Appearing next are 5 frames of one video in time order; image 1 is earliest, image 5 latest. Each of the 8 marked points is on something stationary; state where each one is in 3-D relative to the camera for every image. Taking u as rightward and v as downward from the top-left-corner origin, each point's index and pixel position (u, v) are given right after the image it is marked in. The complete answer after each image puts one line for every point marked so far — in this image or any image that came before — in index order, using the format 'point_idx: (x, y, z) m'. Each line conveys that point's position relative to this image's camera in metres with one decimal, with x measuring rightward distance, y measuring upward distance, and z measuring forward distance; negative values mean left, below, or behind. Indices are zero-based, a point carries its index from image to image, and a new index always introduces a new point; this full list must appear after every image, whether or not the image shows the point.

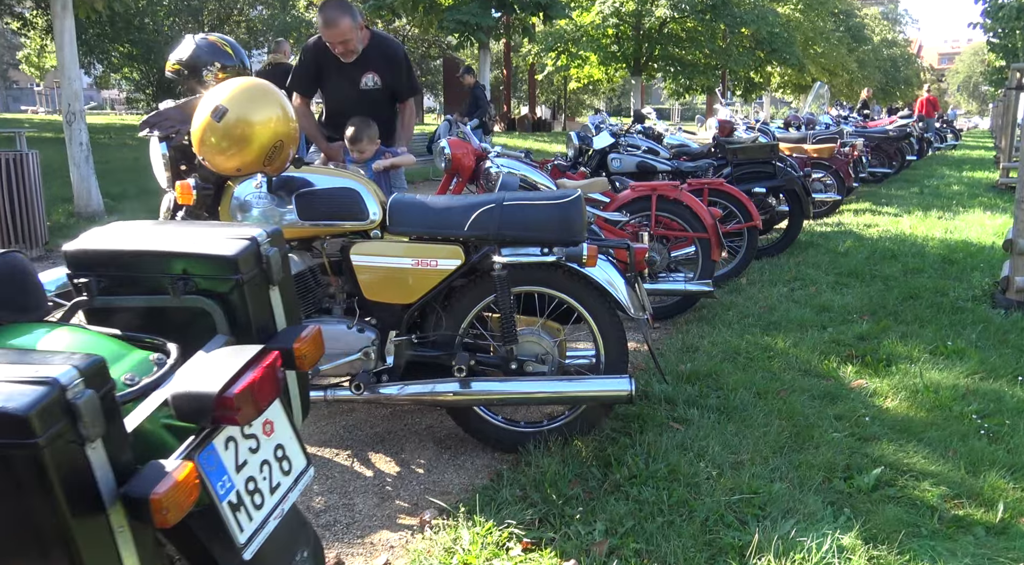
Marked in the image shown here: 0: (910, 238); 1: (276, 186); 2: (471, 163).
0: (+3.9, +0.4, +8.8) m
1: (-0.9, +0.3, +3.2) m
2: (-0.3, +0.8, +5.7) m
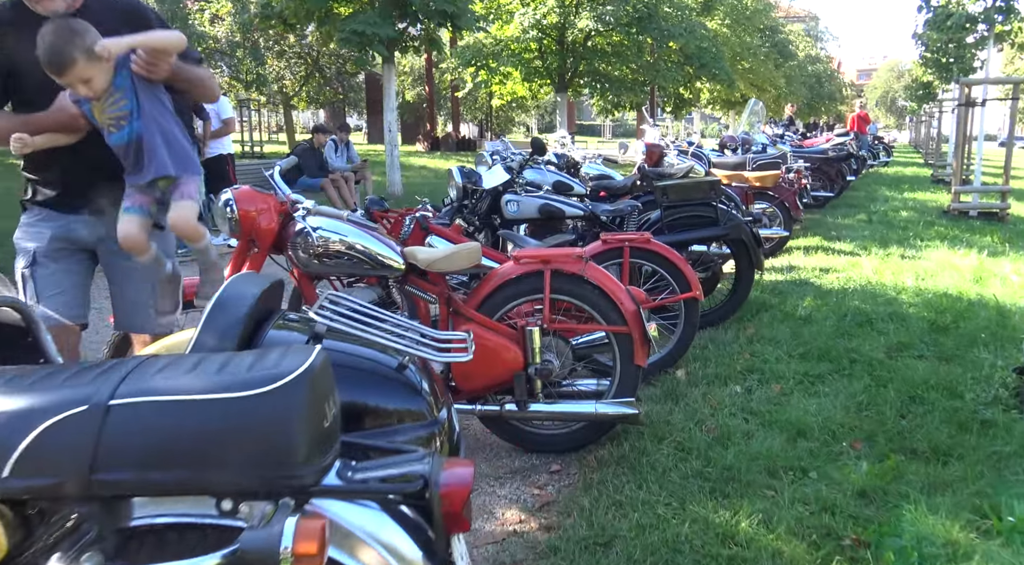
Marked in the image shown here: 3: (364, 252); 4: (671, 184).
0: (+3.0, -0.1, +7.2) m
1: (-1.4, -0.1, +1.2) m
2: (-1.0, +0.2, +3.8) m
3: (-0.6, +0.1, +3.7) m
4: (+1.1, +0.7, +5.9) m
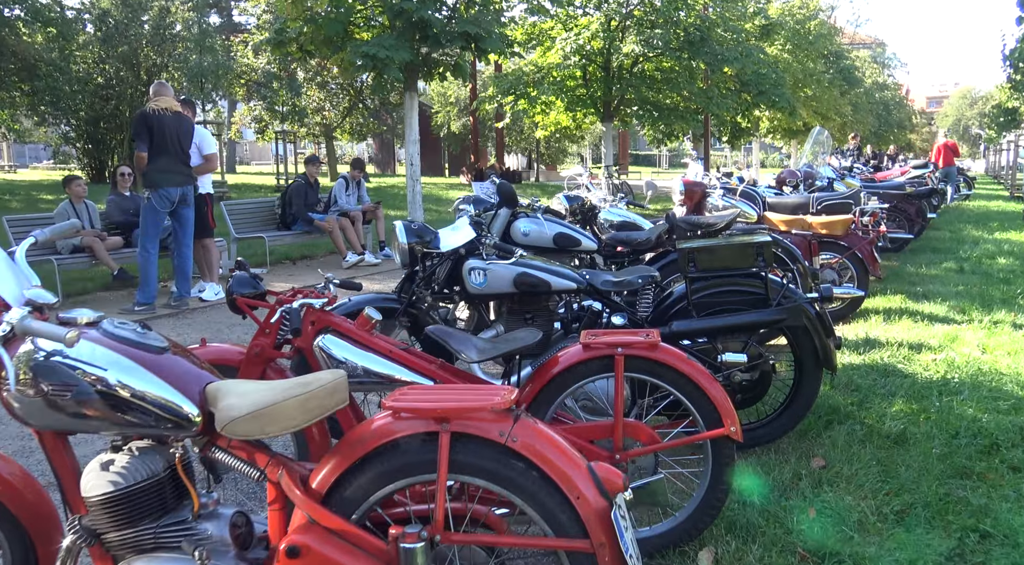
0: (+2.9, -0.6, +5.3) m
1: (-1.9, -0.5, -0.4) m
2: (-1.3, -0.2, +2.2) m
3: (-0.9, -0.3, +2.1) m
4: (+0.9, +0.2, +4.1) m
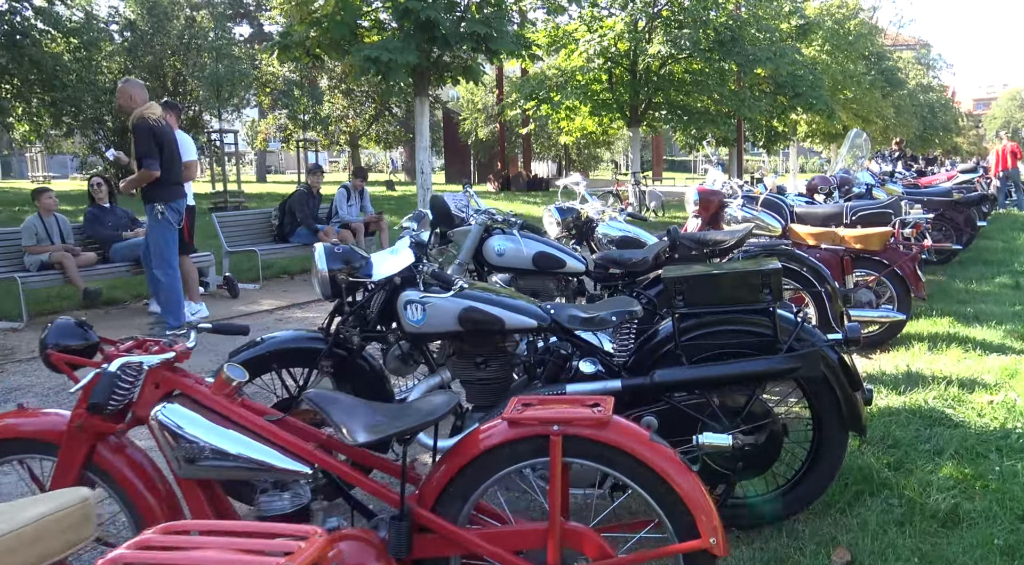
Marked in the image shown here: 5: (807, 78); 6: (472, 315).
0: (+2.7, -0.7, +4.3) m
1: (-2.3, -0.6, -1.1) m
2: (-1.6, -0.3, +1.4) m
3: (-1.3, -0.4, +1.3) m
4: (+0.7, 0.0, +3.3) m
5: (+6.0, +4.2, +18.1) m
6: (-0.2, -0.1, +3.3) m
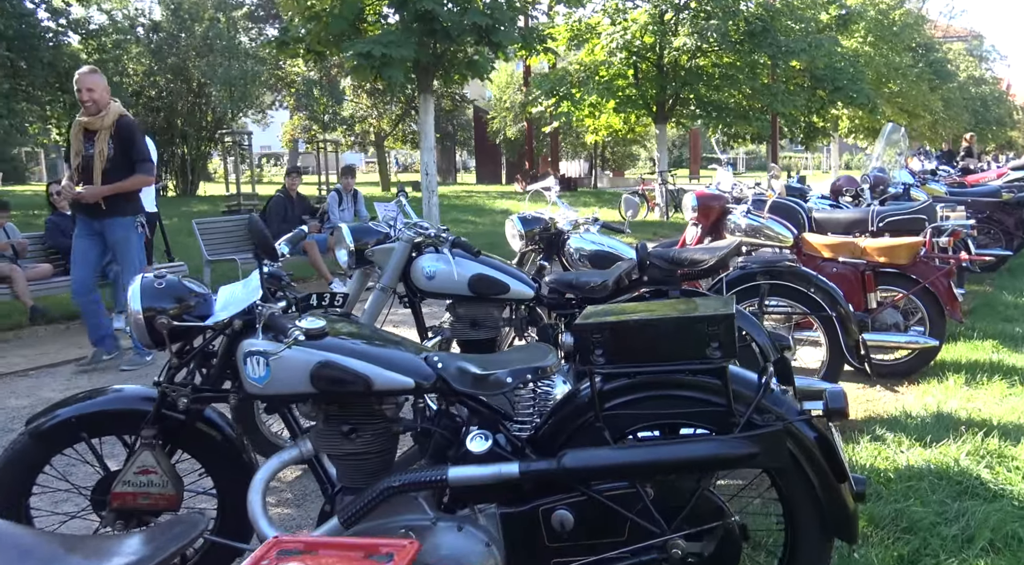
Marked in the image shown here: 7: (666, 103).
0: (+2.4, -0.9, +3.3) m
1: (-2.9, -0.7, -1.8) m
2: (-2.1, -0.4, +0.6) m
3: (-1.7, -0.5, +0.5) m
4: (+0.3, -0.1, +2.4) m
5: (+6.3, +4.1, +16.9) m
6: (-0.5, -0.3, +2.5) m
7: (+2.7, +3.4, +16.6) m
